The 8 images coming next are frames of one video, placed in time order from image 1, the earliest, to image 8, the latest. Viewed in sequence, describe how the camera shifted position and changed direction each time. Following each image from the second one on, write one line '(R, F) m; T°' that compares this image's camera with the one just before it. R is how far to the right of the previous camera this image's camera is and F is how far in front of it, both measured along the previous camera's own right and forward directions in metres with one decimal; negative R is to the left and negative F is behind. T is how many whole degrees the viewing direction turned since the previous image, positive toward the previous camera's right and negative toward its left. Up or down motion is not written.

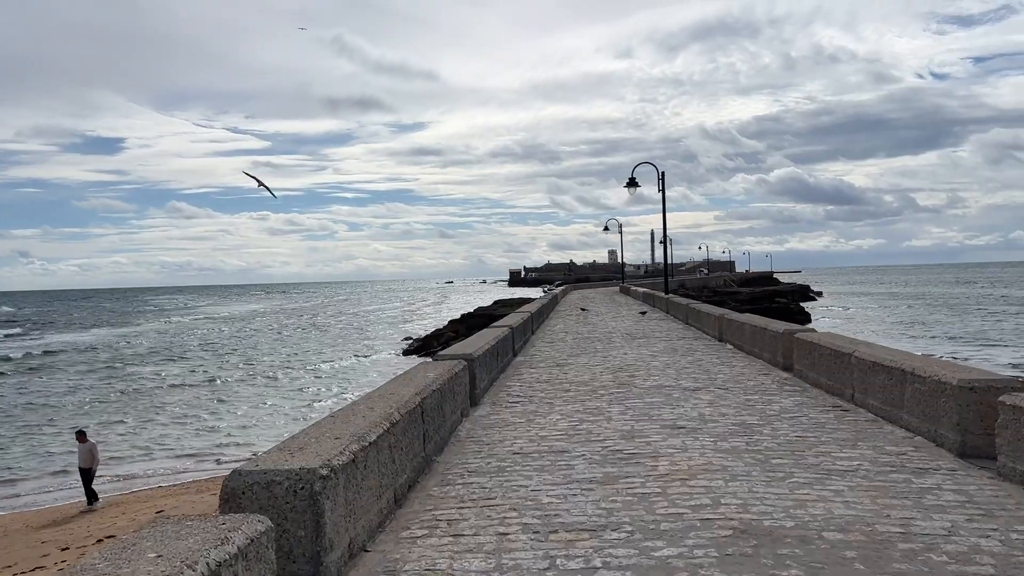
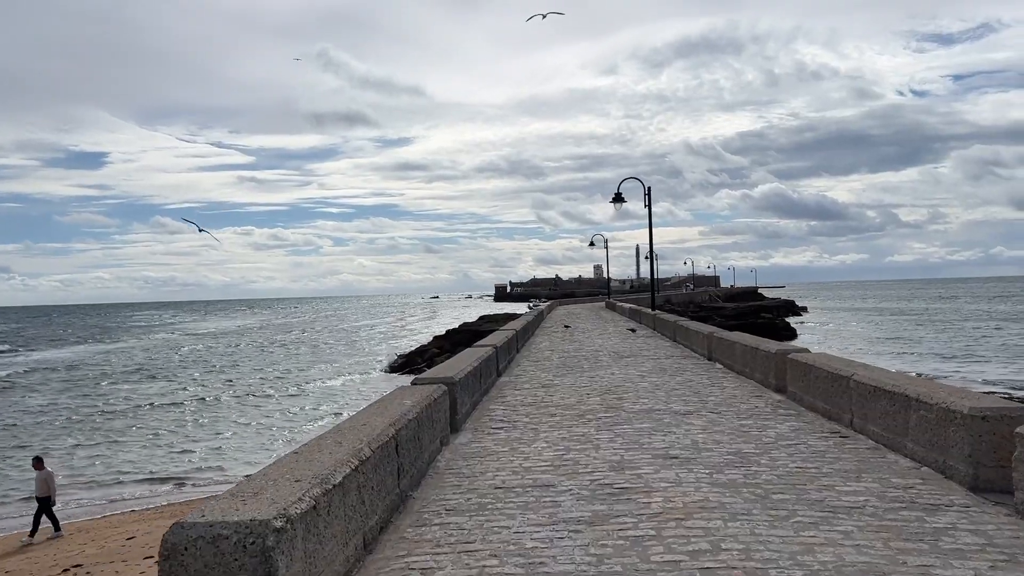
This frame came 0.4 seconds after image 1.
(0.0, +0.4) m; +1°
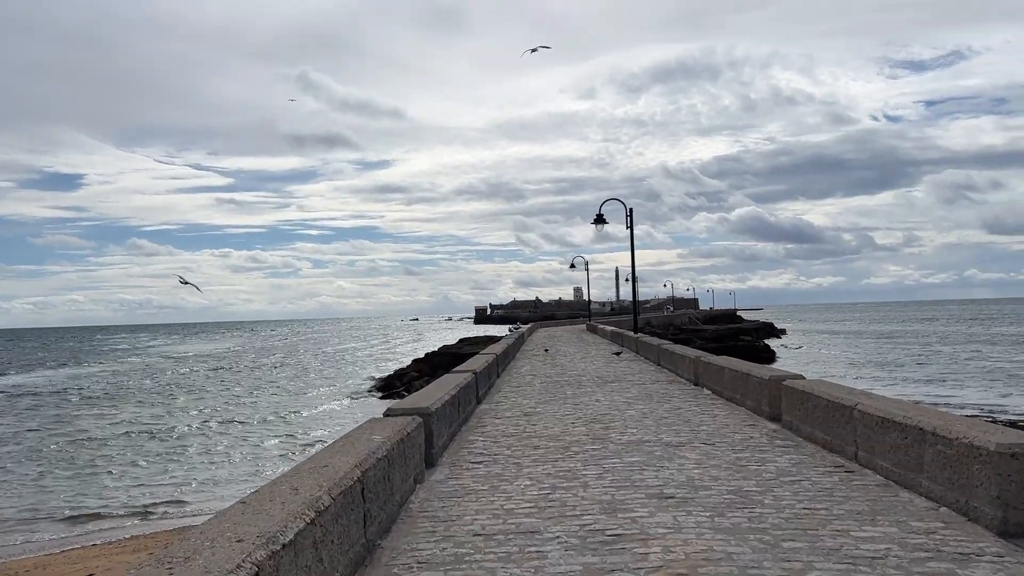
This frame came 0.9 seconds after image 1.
(0.0, +0.6) m; +1°
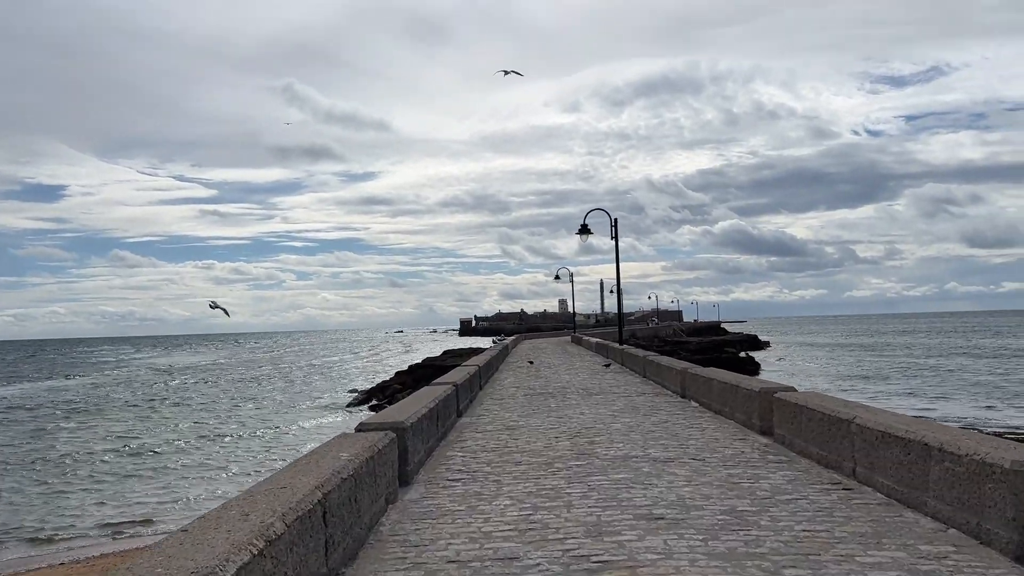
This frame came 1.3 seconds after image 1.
(0.0, +0.4) m; +1°
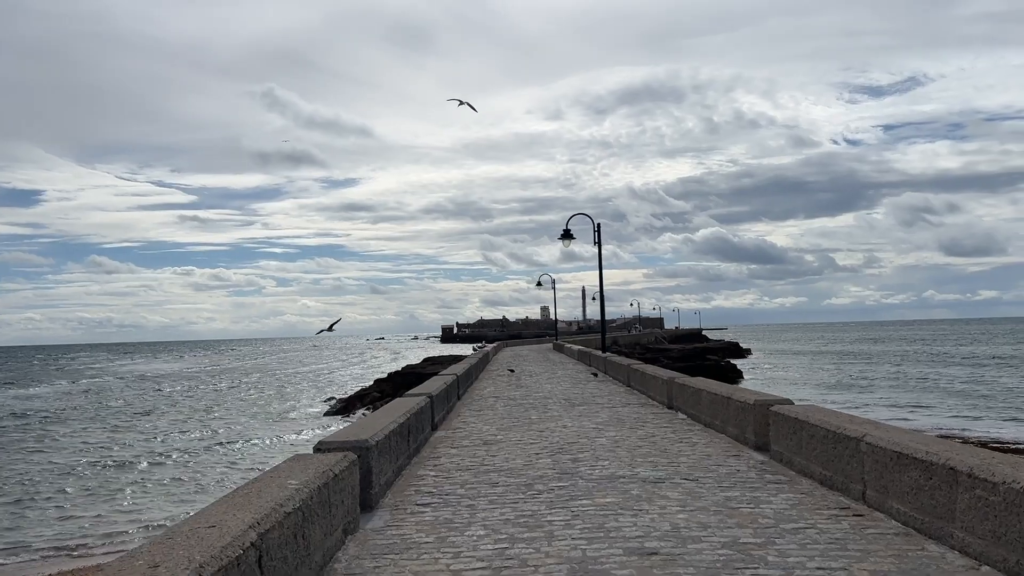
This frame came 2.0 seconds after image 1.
(+0.1, +0.7) m; +1°
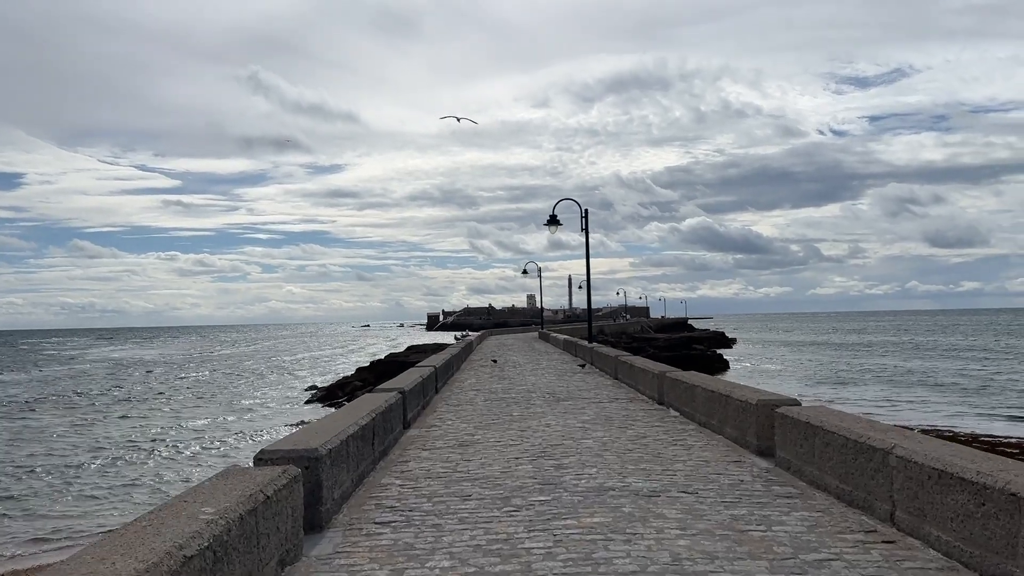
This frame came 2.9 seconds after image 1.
(+0.1, +0.9) m; +1°
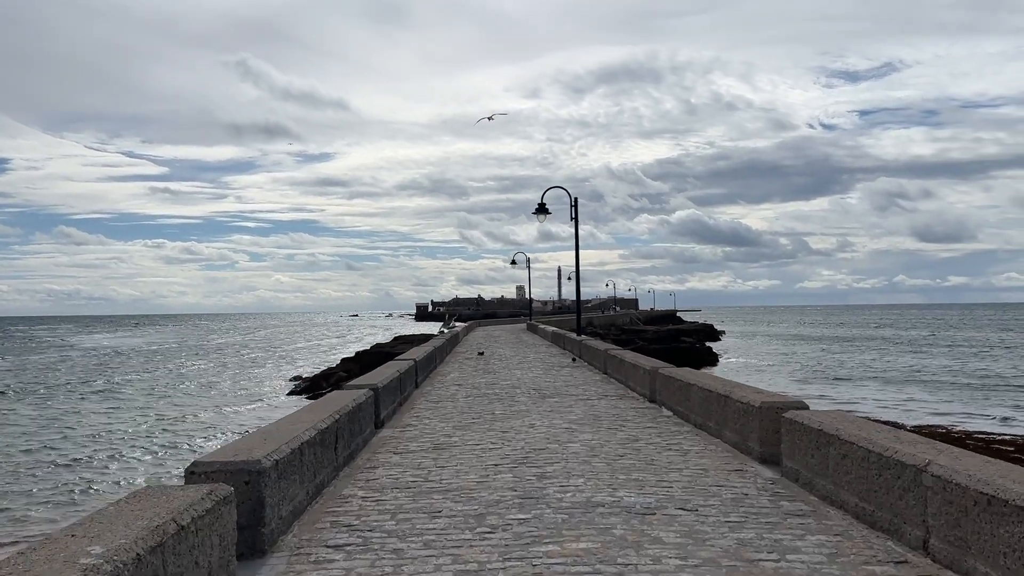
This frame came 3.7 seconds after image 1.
(+0.1, +0.8) m; +1°
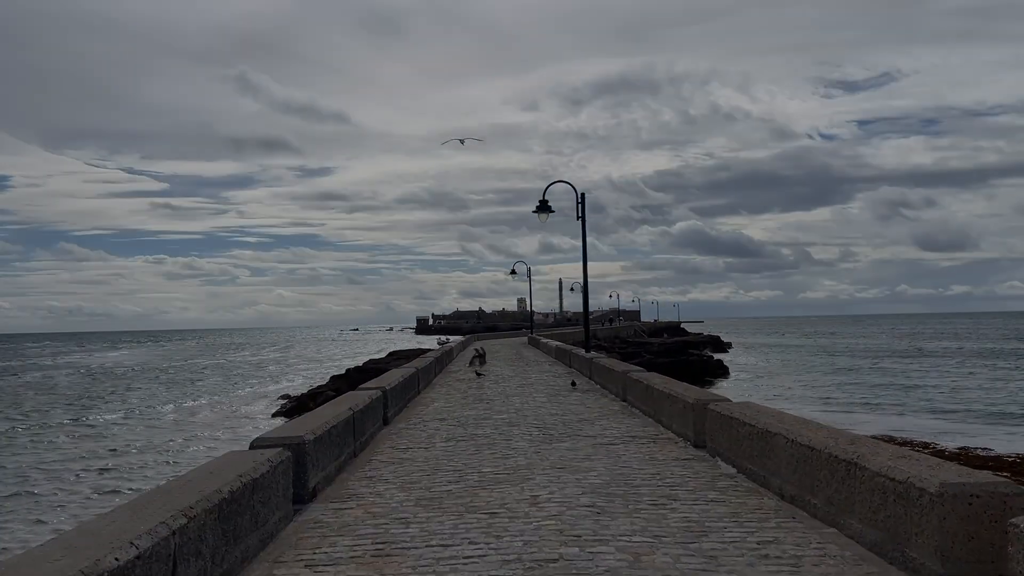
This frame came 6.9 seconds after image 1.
(+0.1, +3.3) m; 0°
